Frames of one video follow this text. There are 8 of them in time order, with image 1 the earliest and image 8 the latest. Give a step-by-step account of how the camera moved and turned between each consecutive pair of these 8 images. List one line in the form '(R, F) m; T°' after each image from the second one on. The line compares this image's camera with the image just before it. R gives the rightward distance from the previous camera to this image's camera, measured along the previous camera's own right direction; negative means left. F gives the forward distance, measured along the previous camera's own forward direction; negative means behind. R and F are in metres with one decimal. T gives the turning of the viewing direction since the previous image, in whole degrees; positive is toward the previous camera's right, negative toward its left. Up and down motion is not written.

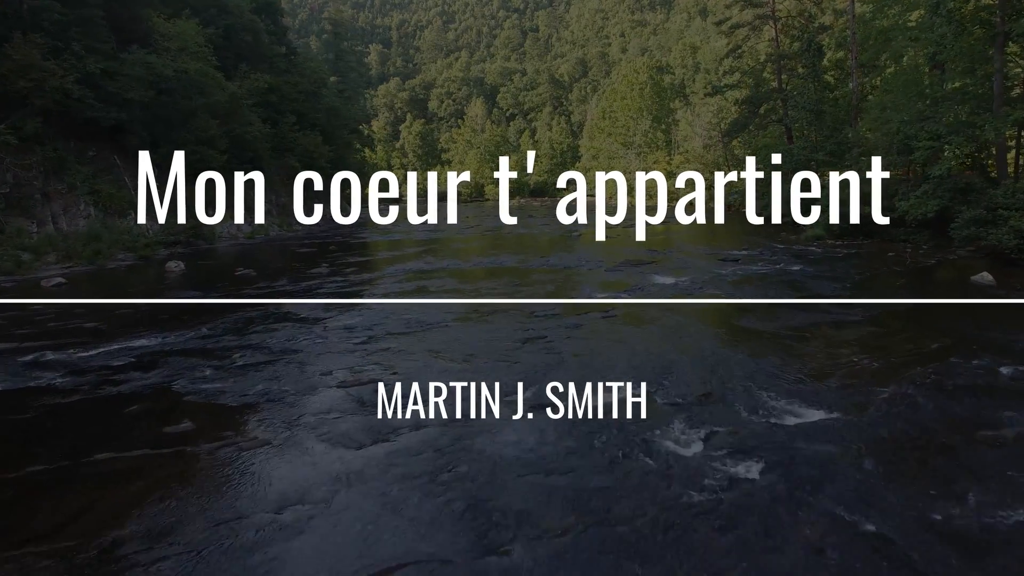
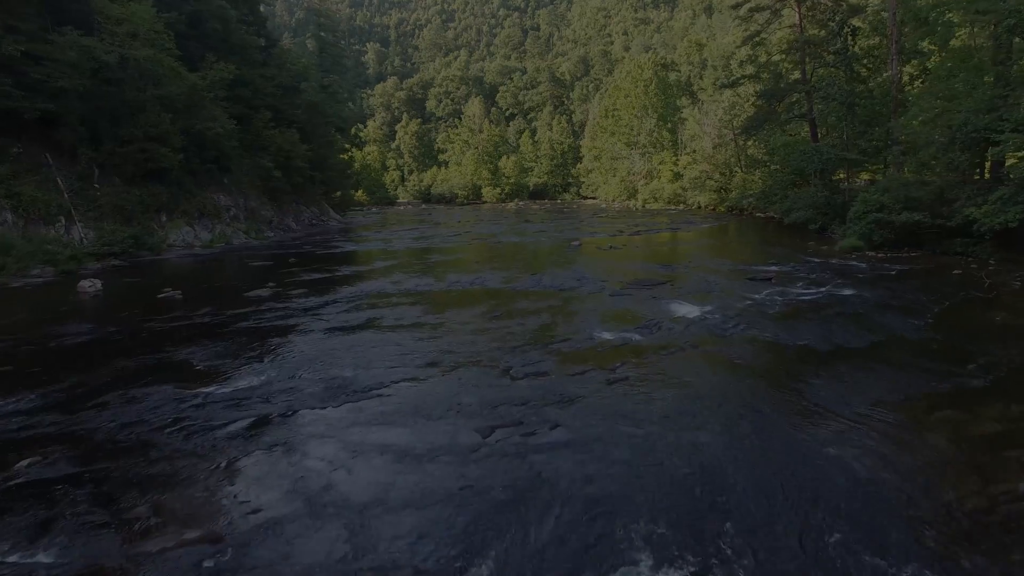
(+0.3, +3.1) m; 0°
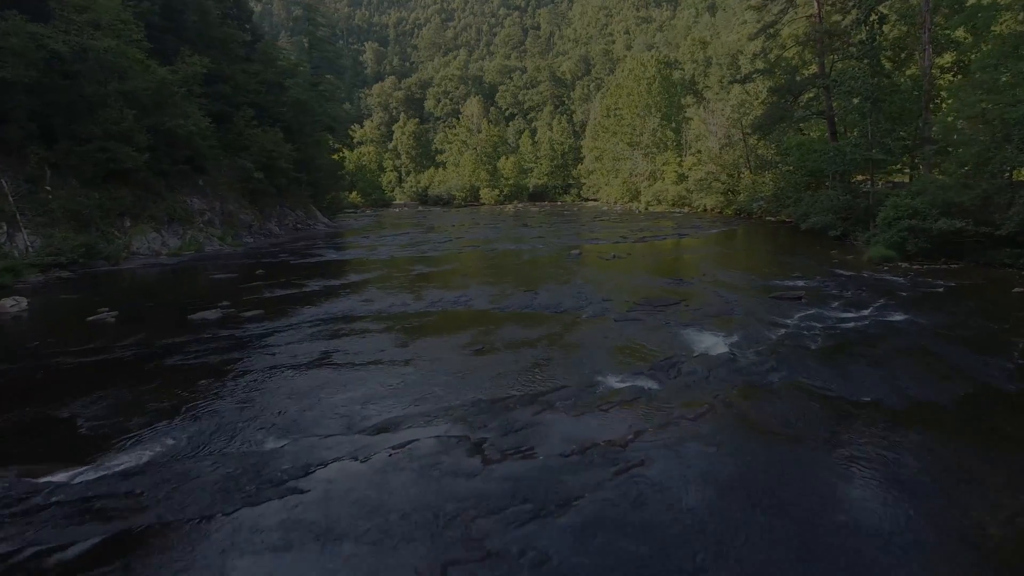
(+0.2, +2.0) m; 0°
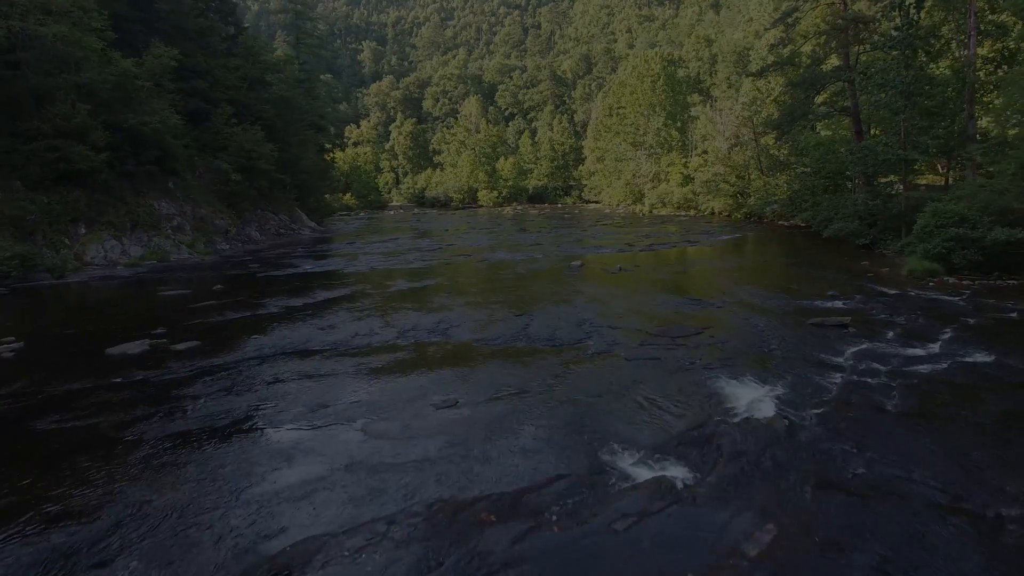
(+0.1, +2.1) m; 0°
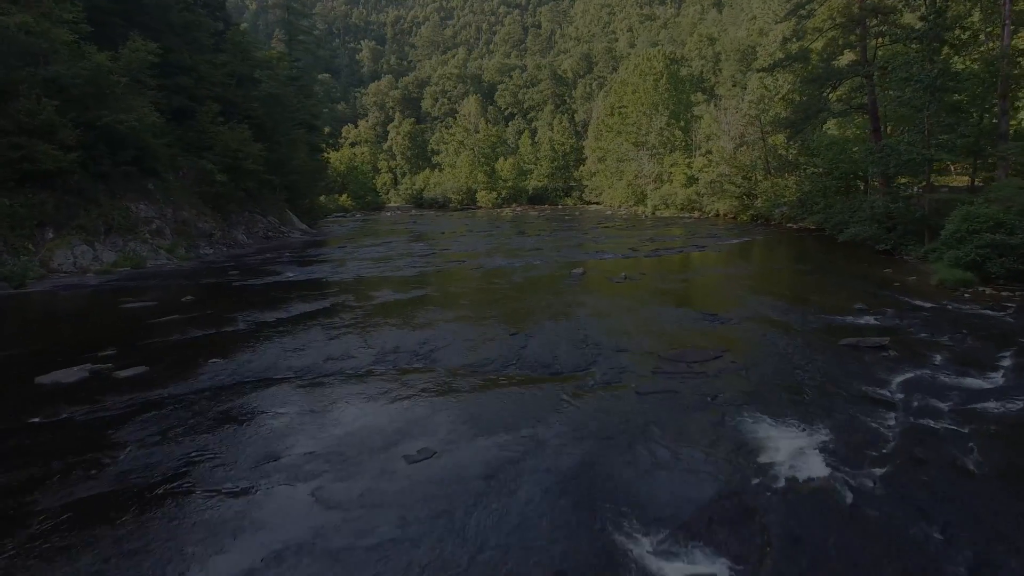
(+0.1, +1.3) m; 0°
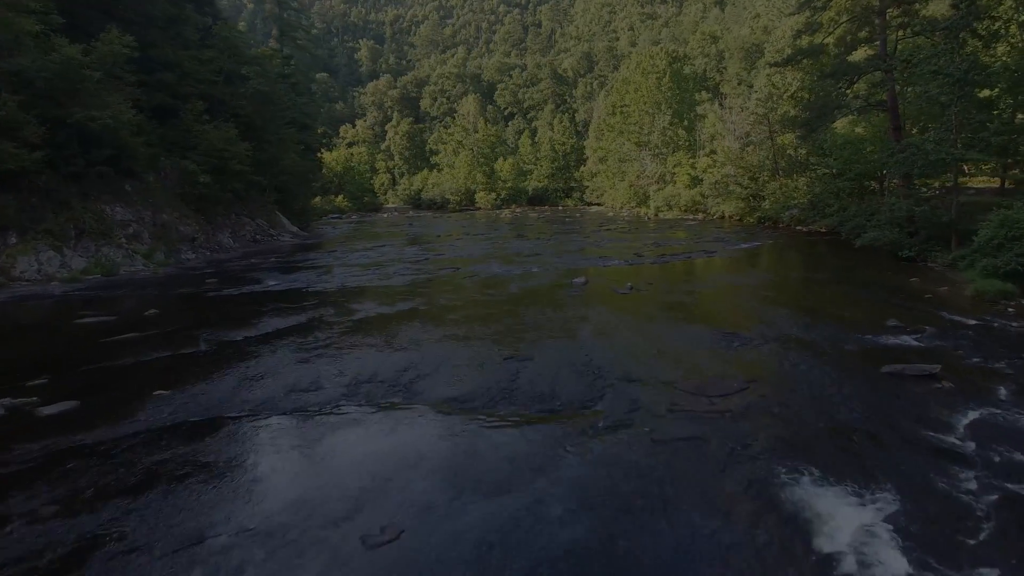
(+0.1, +1.3) m; 0°
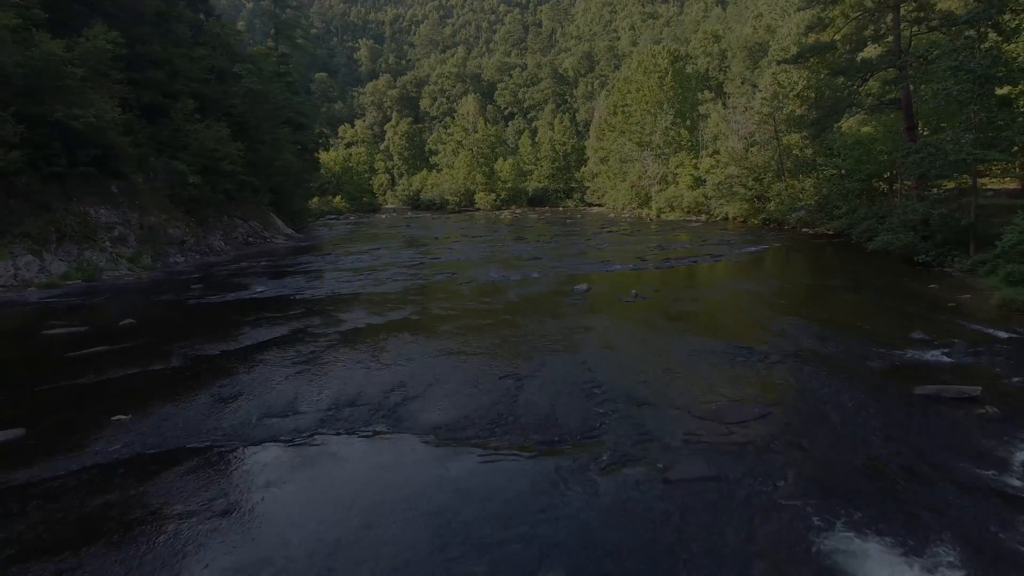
(0.0, +0.8) m; 0°
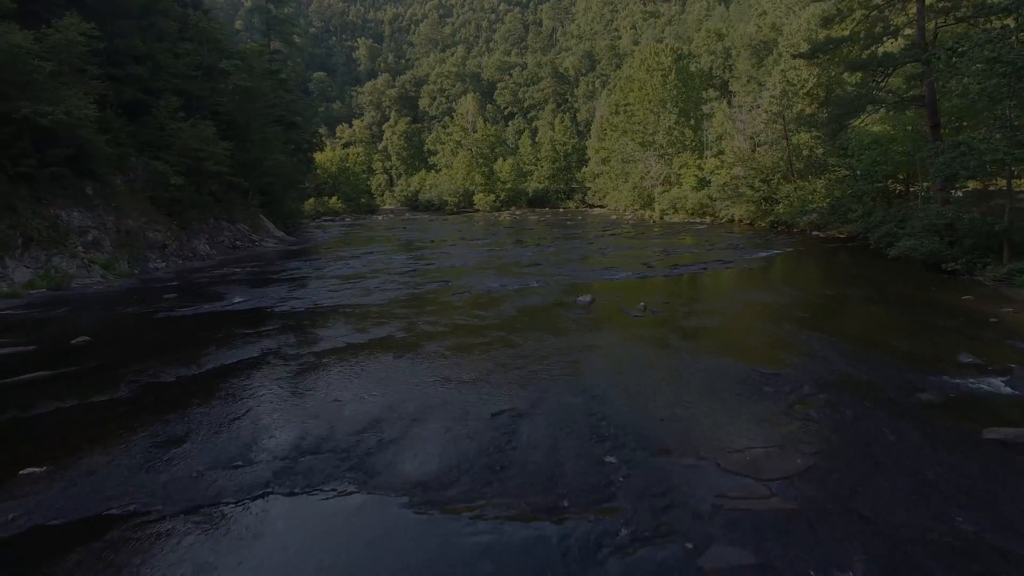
(0.0, +1.2) m; 0°
